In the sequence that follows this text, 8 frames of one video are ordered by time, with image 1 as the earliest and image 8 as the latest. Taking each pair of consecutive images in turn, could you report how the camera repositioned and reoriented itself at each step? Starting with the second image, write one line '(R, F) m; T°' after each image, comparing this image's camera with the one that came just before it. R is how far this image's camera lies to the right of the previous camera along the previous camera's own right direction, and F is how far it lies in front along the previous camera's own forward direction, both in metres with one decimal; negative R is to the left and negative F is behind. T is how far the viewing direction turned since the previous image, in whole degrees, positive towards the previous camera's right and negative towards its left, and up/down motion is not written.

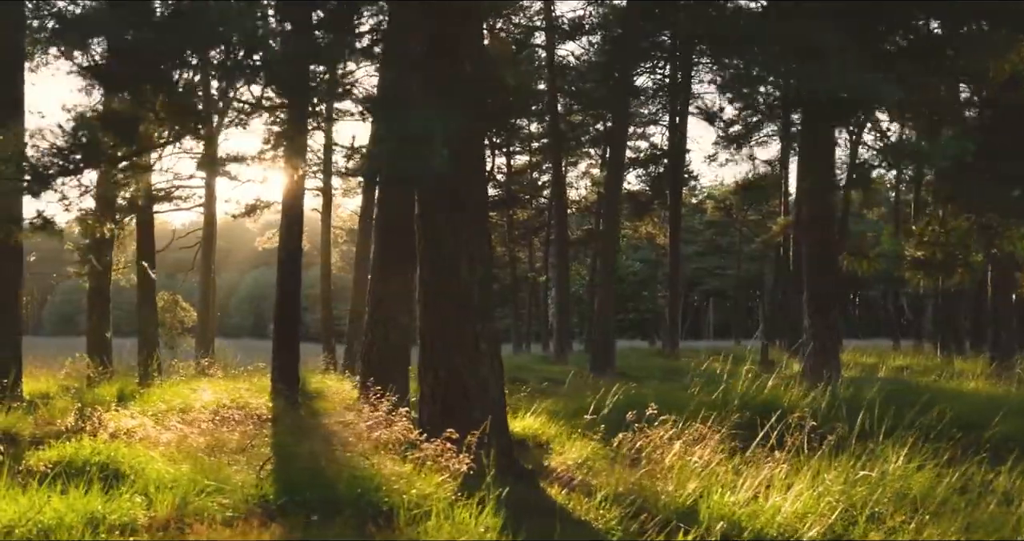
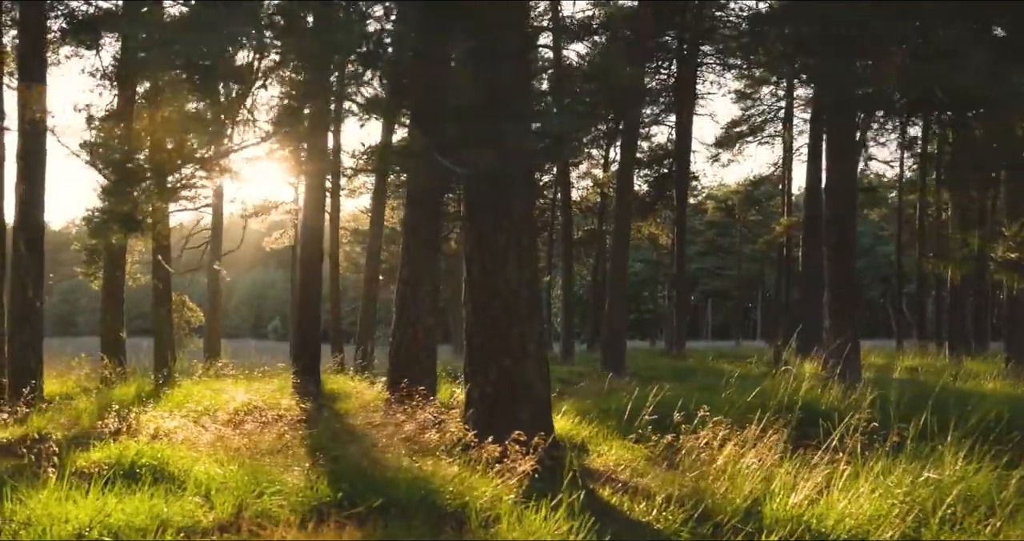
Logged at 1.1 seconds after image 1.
(-0.4, 0.0) m; 0°
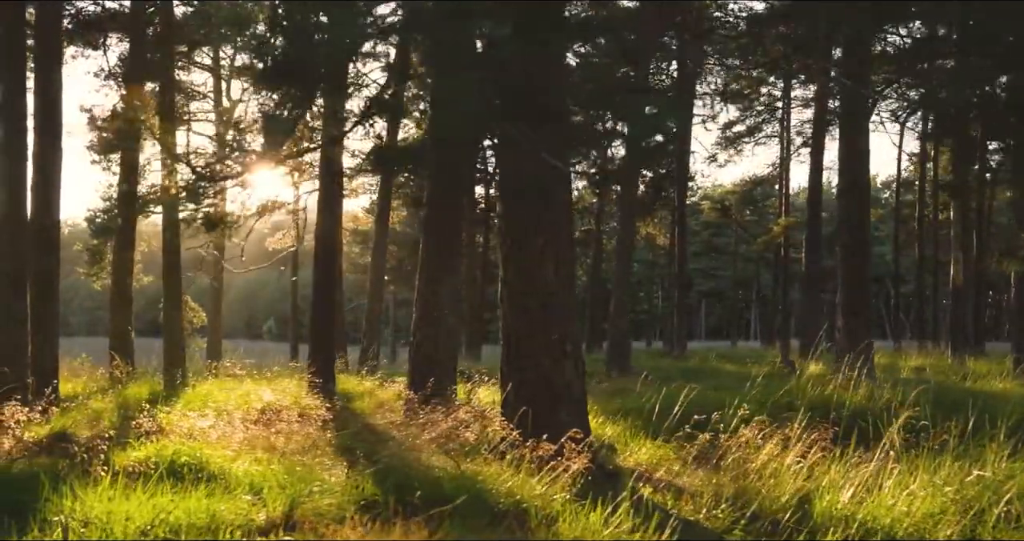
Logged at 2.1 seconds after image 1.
(-0.3, 0.0) m; 0°
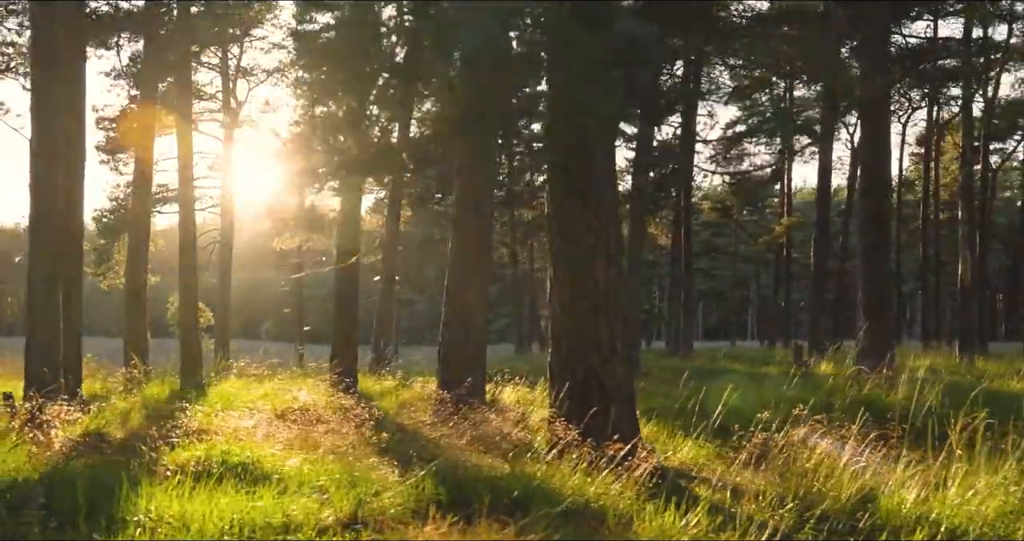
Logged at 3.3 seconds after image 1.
(-0.4, 0.0) m; 0°
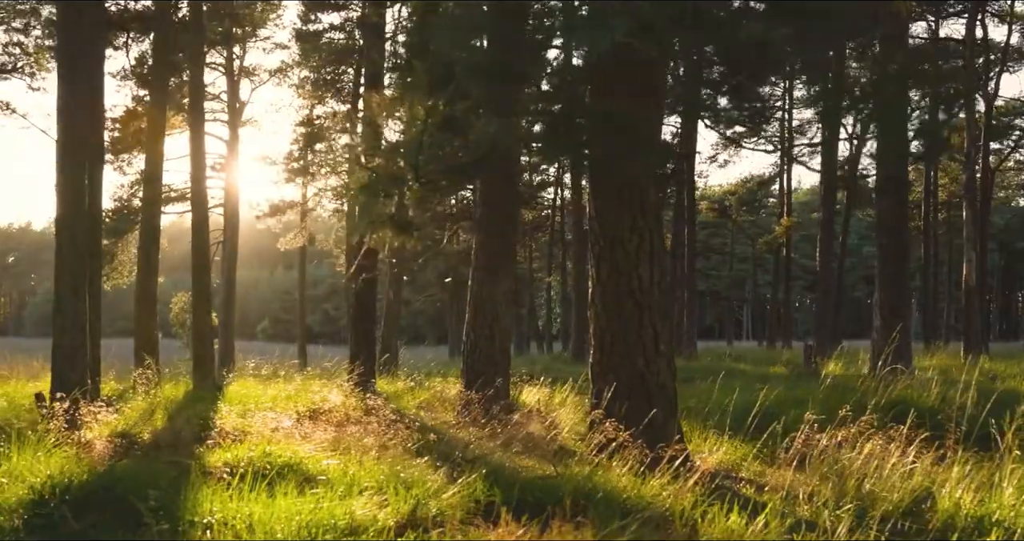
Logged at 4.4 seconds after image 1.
(-0.4, 0.0) m; 0°
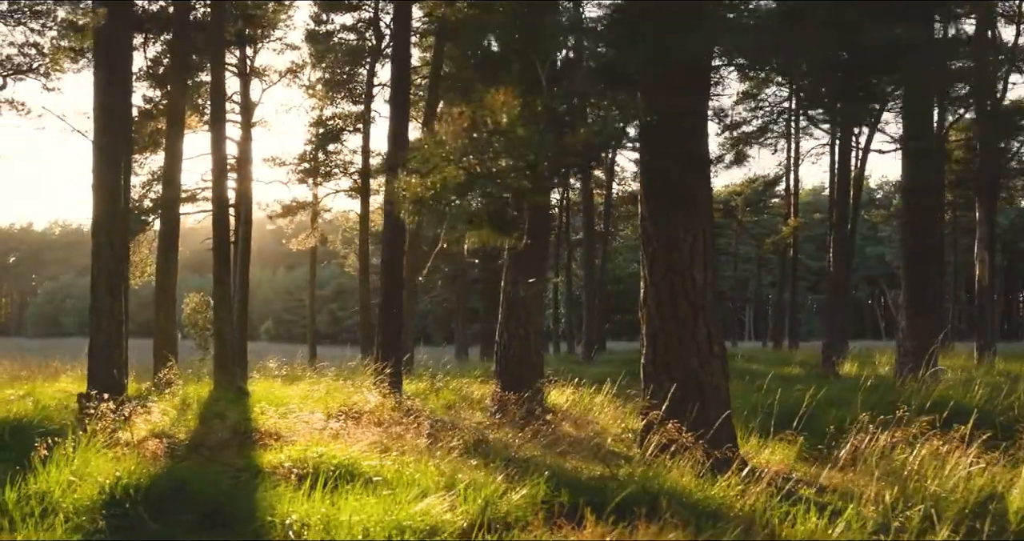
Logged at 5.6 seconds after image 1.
(-0.4, 0.0) m; 0°
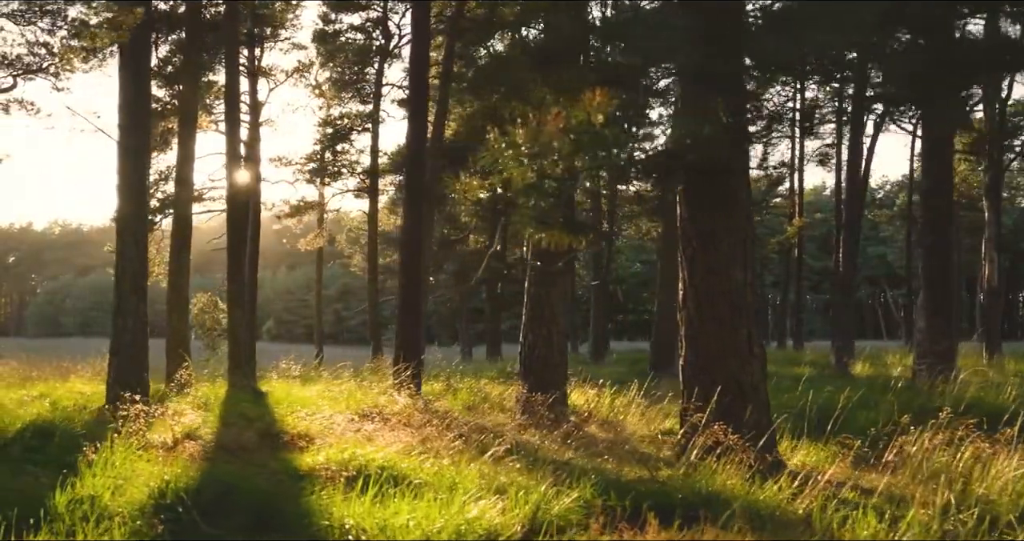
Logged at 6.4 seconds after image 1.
(-0.3, 0.0) m; 0°
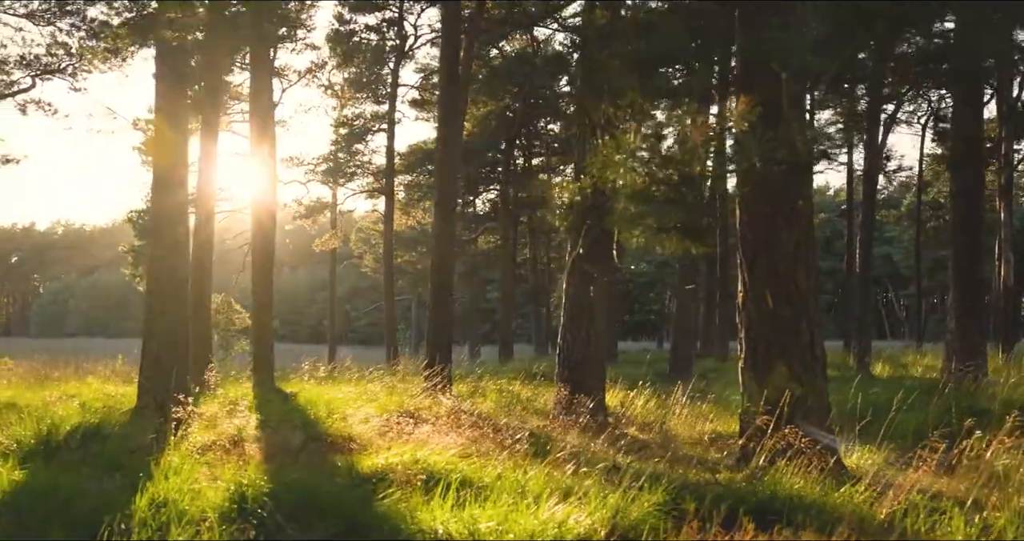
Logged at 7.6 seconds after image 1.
(-0.4, 0.0) m; 0°
